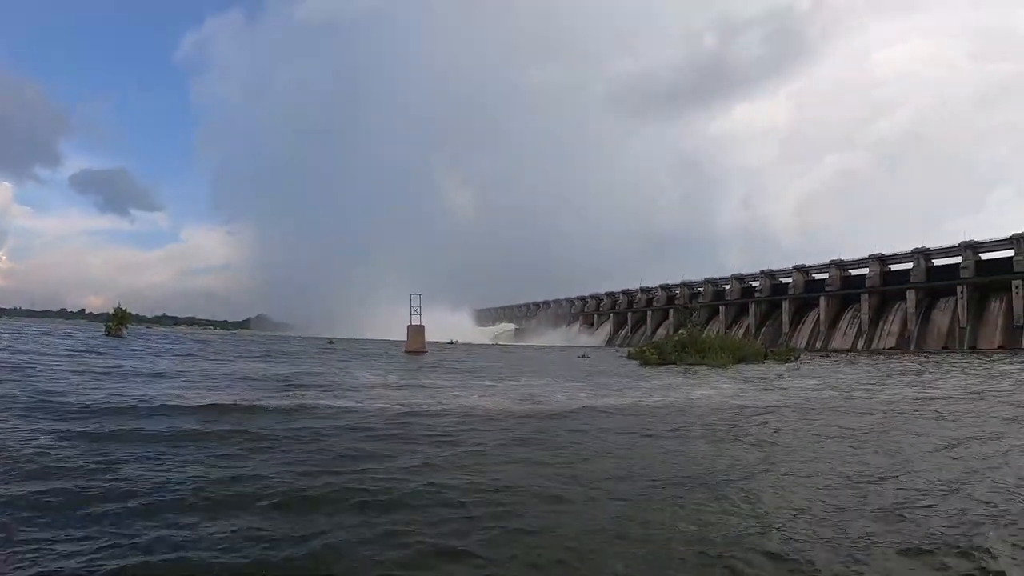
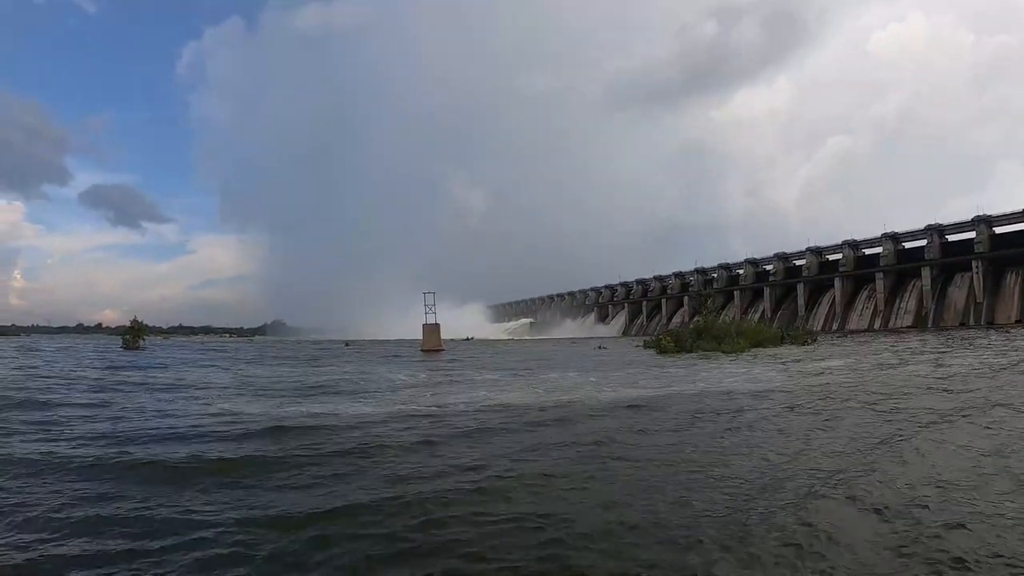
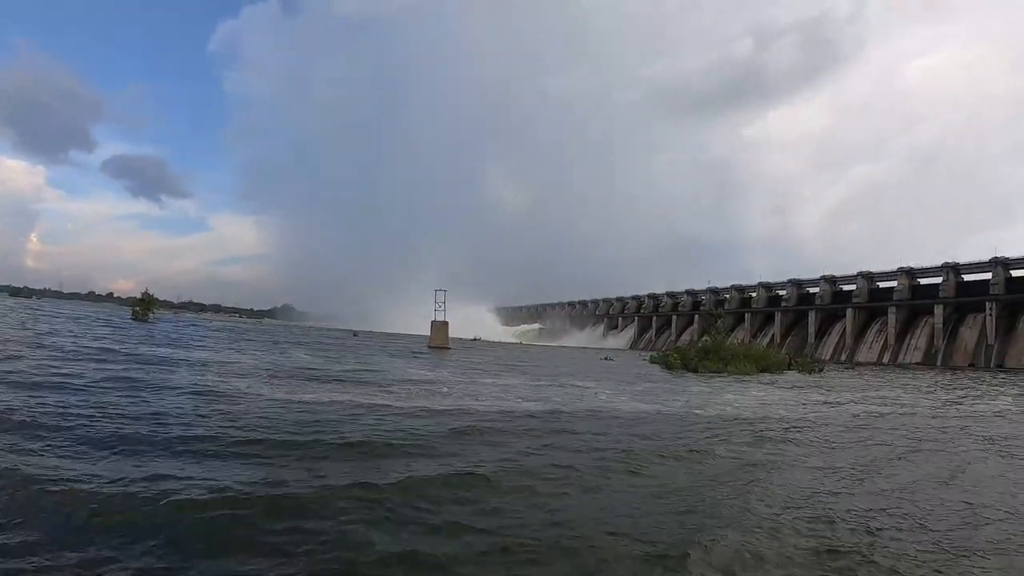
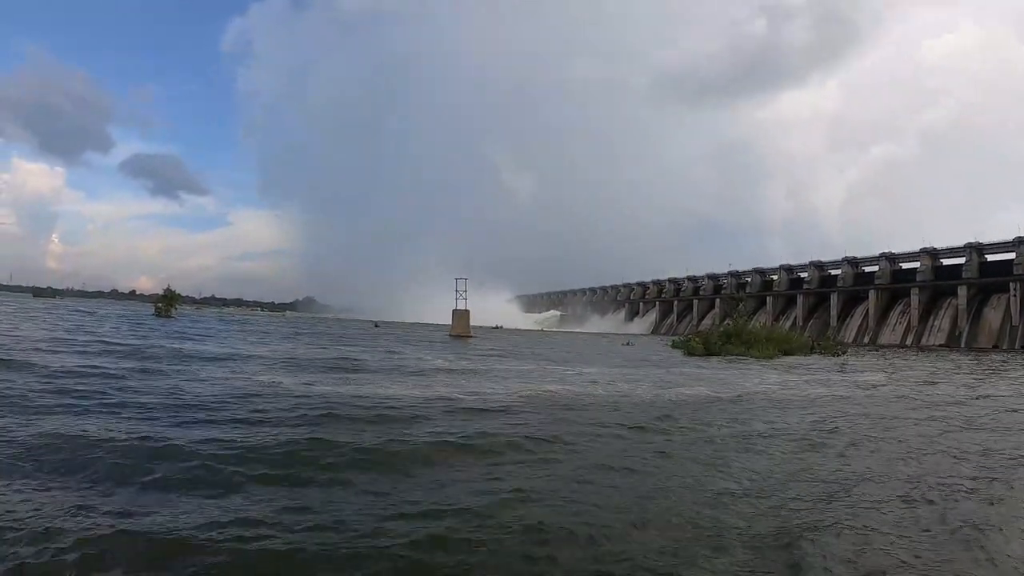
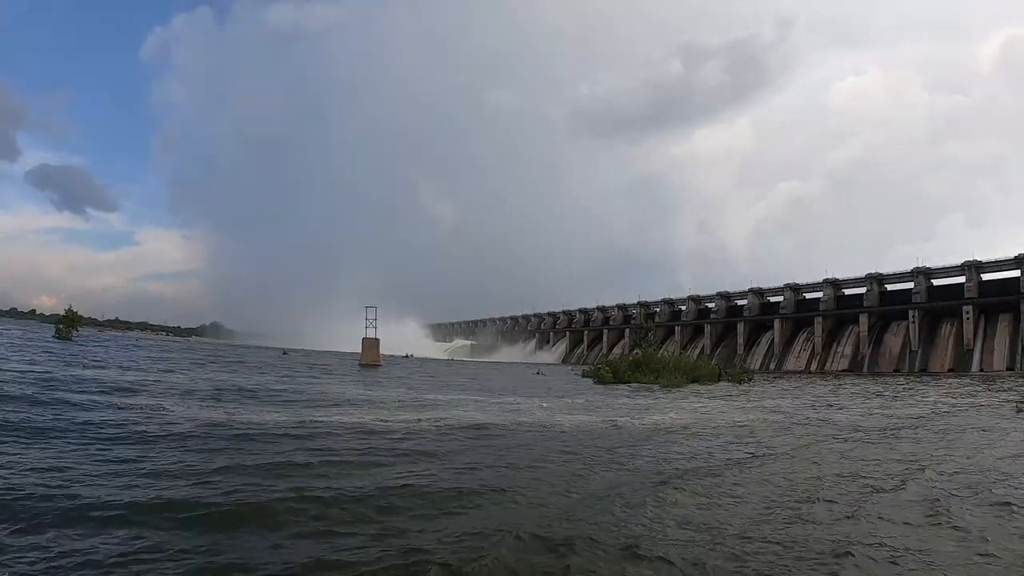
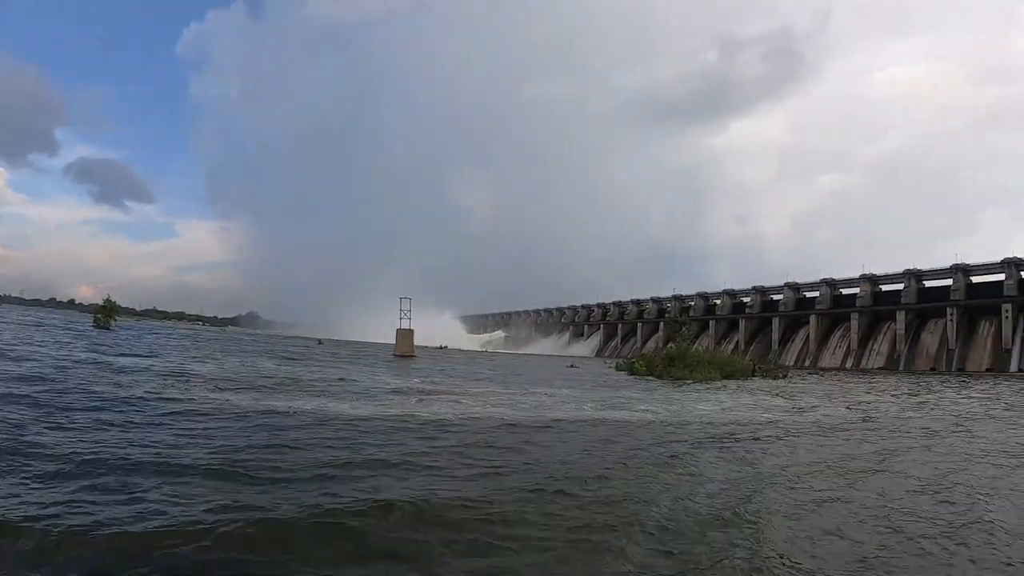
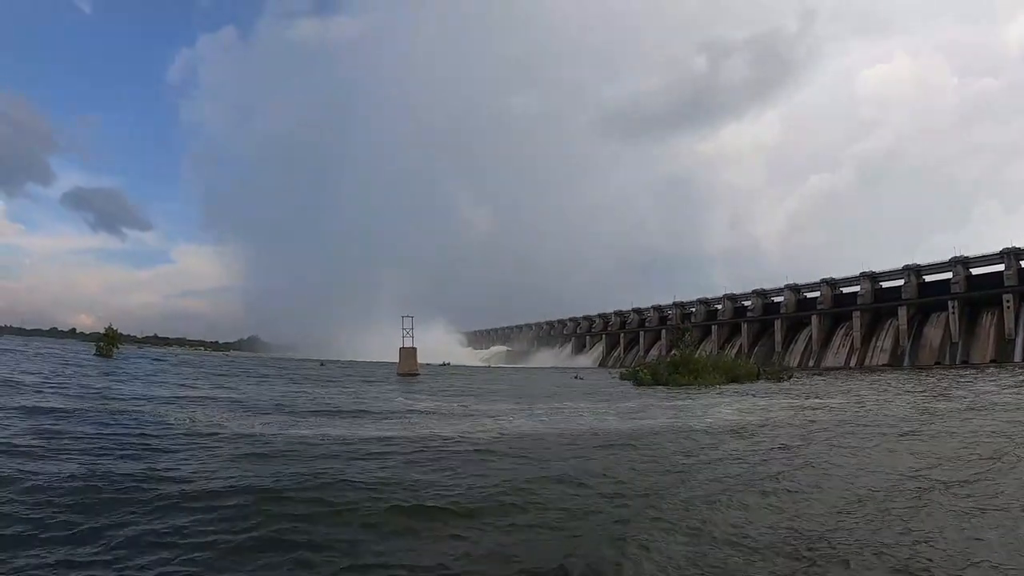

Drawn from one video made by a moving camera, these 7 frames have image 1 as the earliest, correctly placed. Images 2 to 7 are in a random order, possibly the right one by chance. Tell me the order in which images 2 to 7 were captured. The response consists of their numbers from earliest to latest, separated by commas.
2, 4, 3, 6, 5, 7
